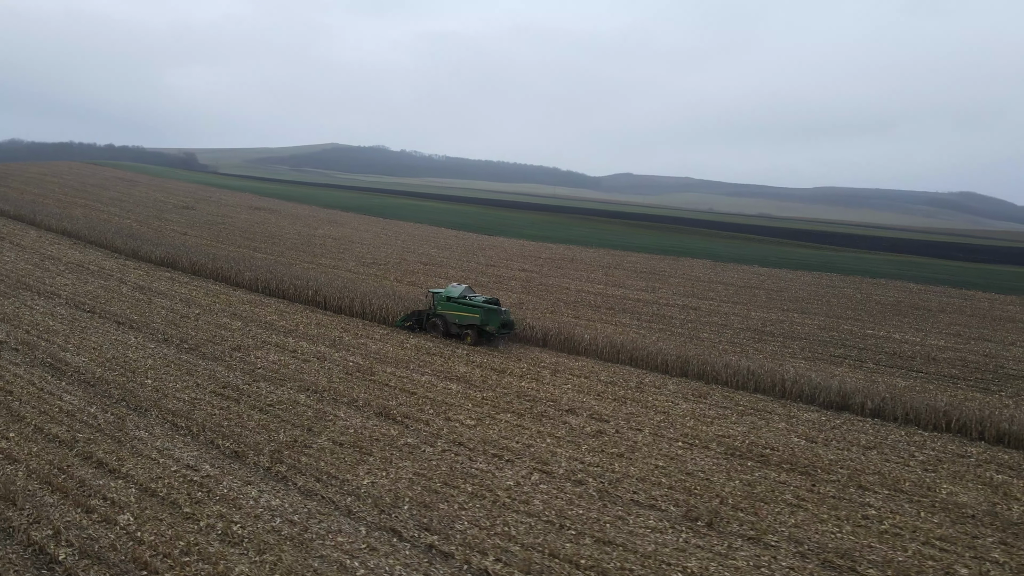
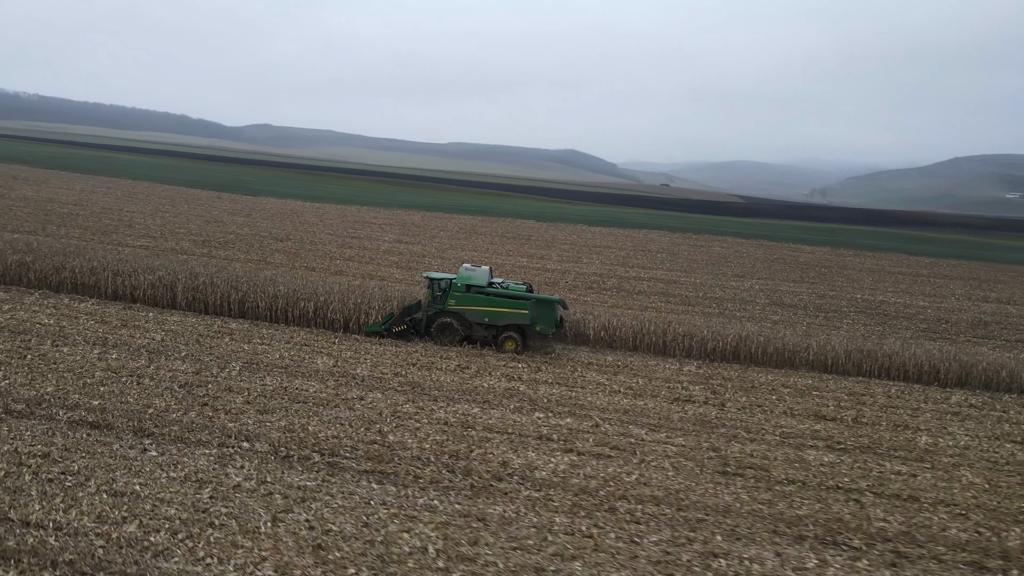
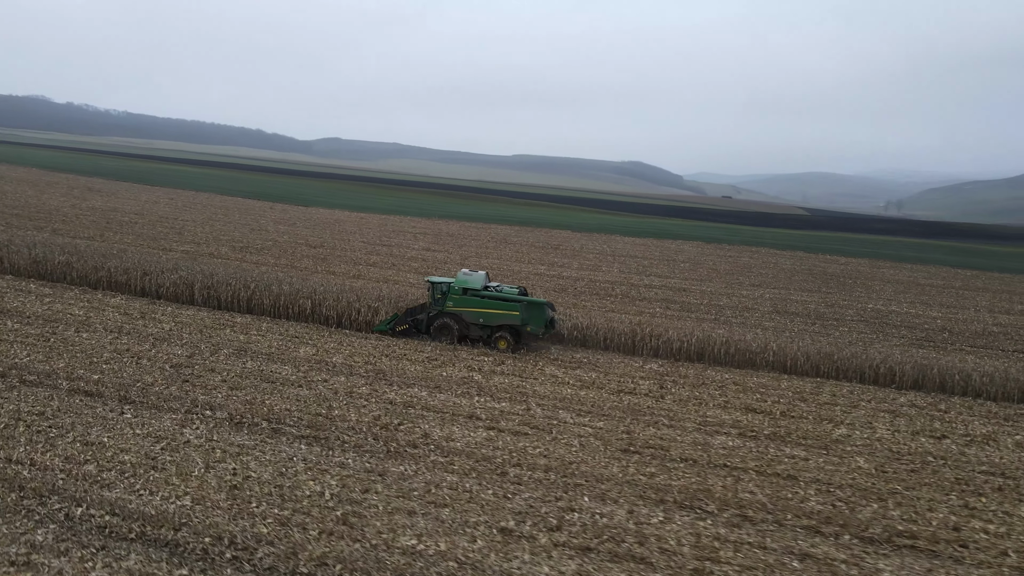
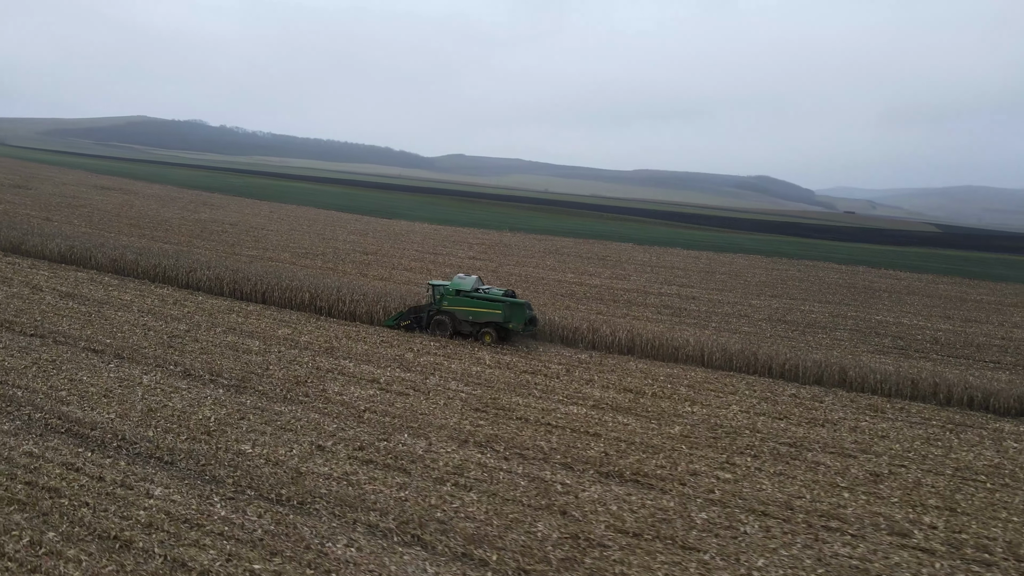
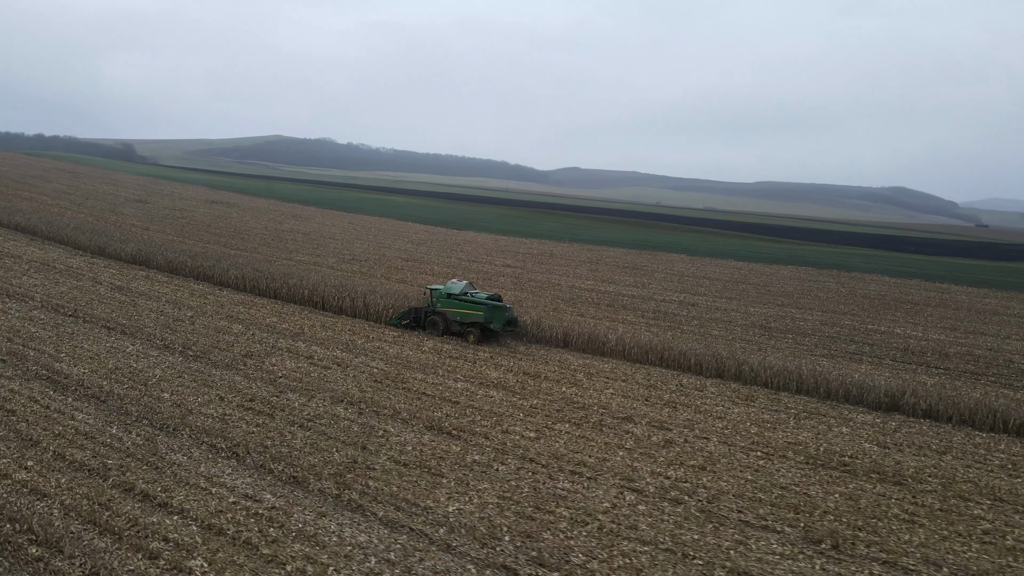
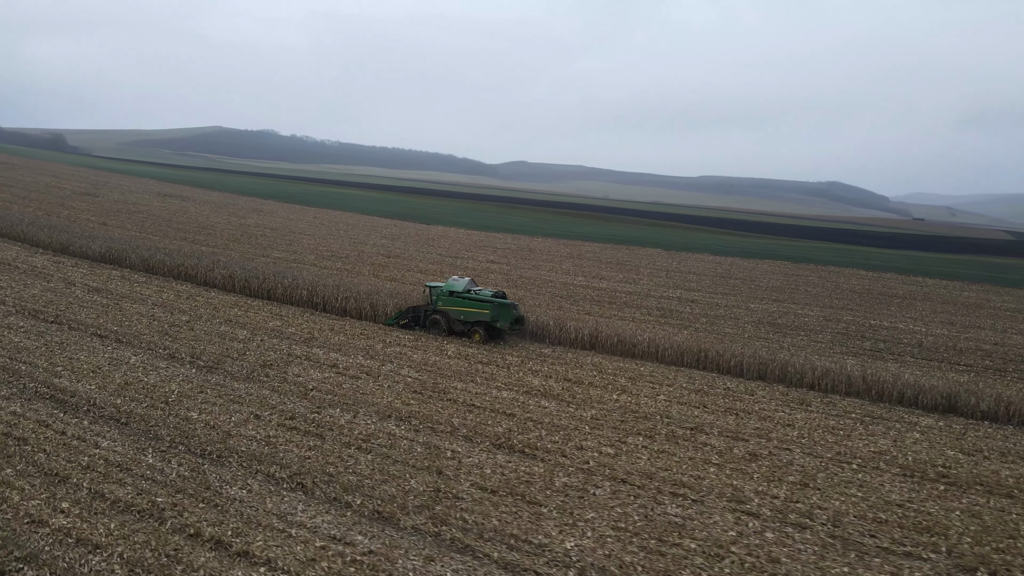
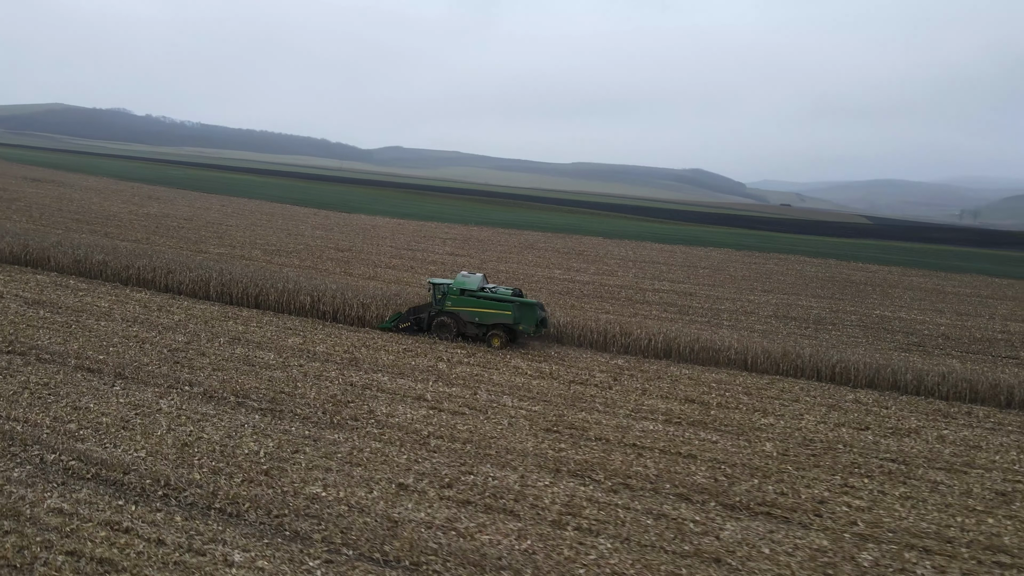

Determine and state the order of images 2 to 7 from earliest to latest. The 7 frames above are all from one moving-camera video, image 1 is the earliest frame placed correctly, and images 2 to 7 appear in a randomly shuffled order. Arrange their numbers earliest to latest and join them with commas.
5, 6, 4, 7, 3, 2
